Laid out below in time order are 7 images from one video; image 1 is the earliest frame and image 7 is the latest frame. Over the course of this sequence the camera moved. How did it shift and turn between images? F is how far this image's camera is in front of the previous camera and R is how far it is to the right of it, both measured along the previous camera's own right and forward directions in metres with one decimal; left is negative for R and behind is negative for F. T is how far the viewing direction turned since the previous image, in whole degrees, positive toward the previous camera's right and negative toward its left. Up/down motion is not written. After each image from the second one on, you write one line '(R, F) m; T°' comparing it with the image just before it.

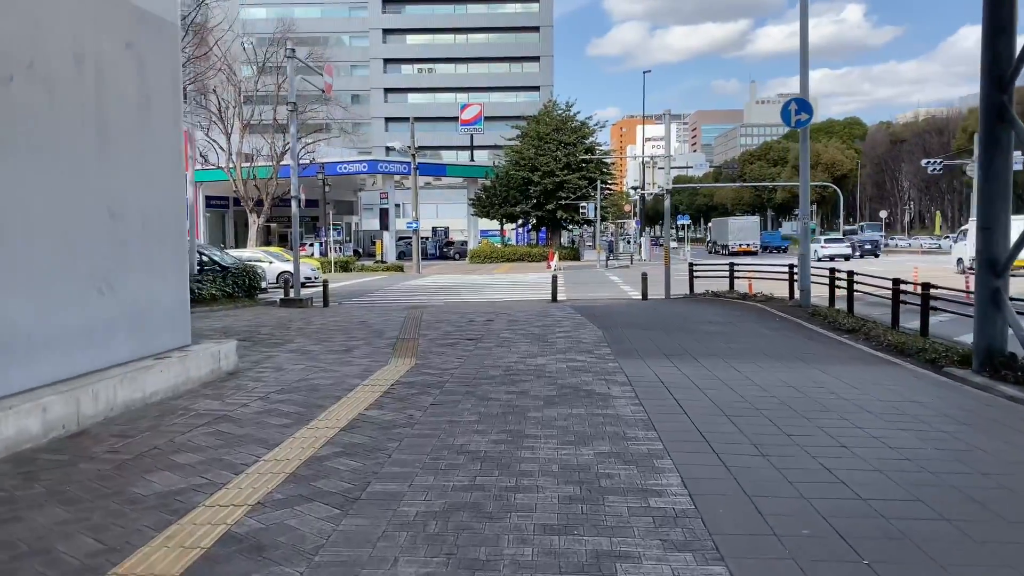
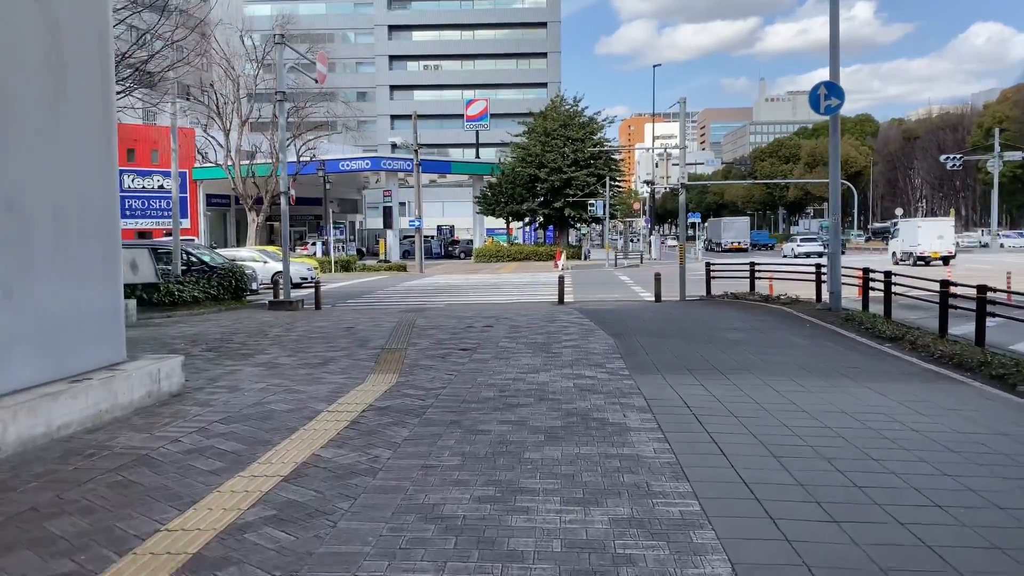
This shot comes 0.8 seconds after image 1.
(+0.1, +1.5) m; -1°
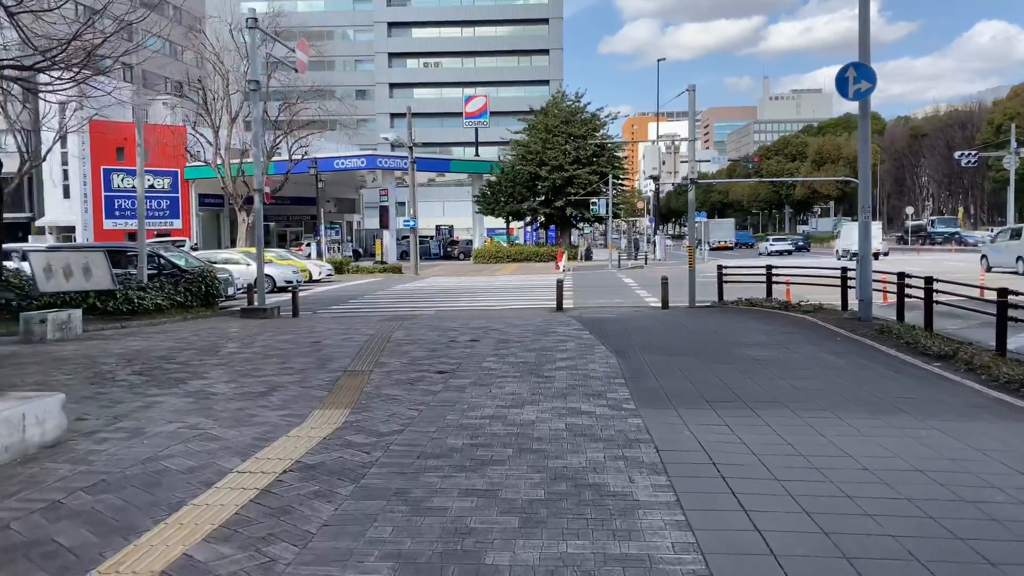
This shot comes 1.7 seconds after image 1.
(+0.2, +1.8) m; 0°
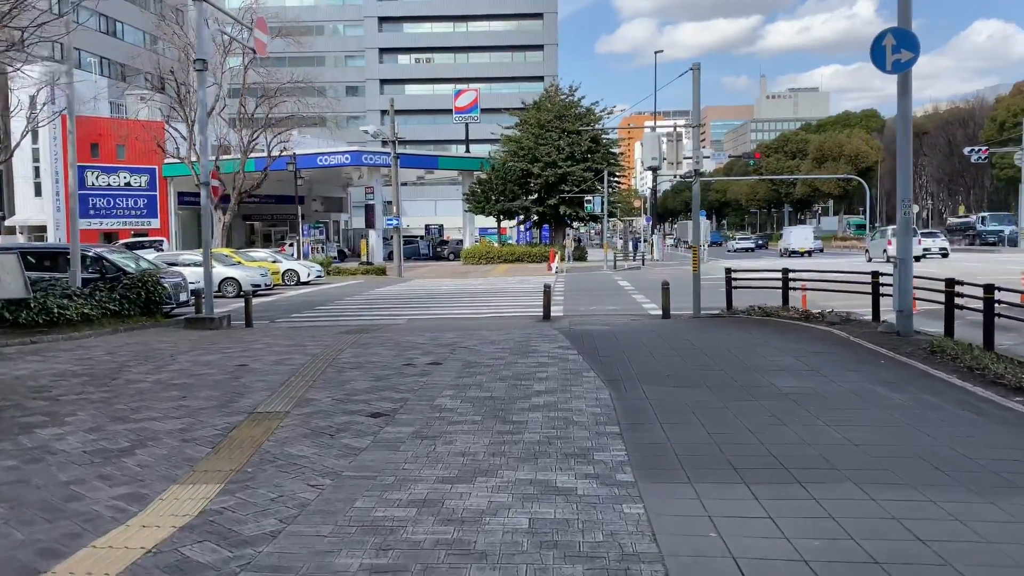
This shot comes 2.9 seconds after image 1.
(+0.3, +2.3) m; 0°
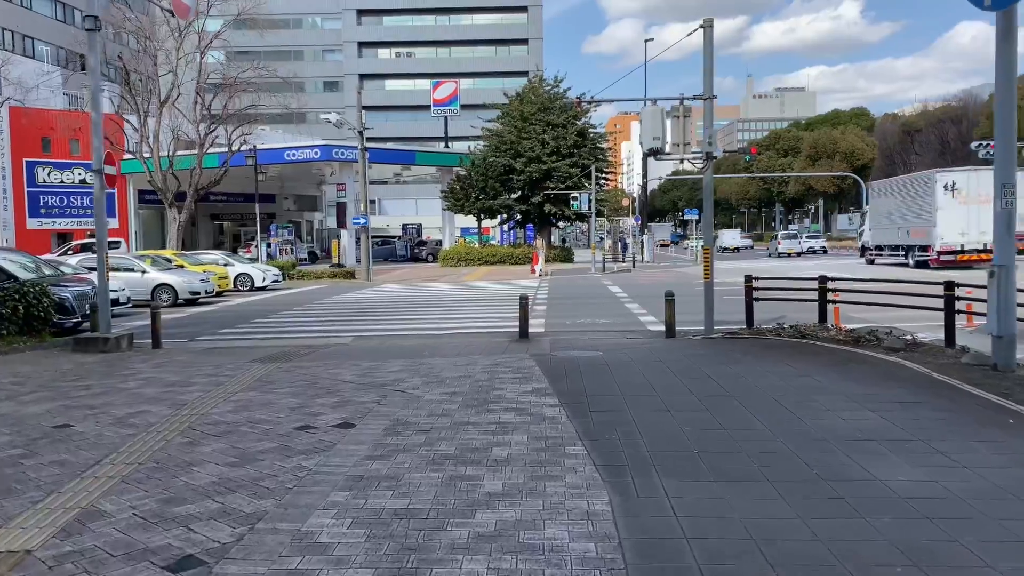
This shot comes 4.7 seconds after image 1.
(+0.3, +3.3) m; +1°
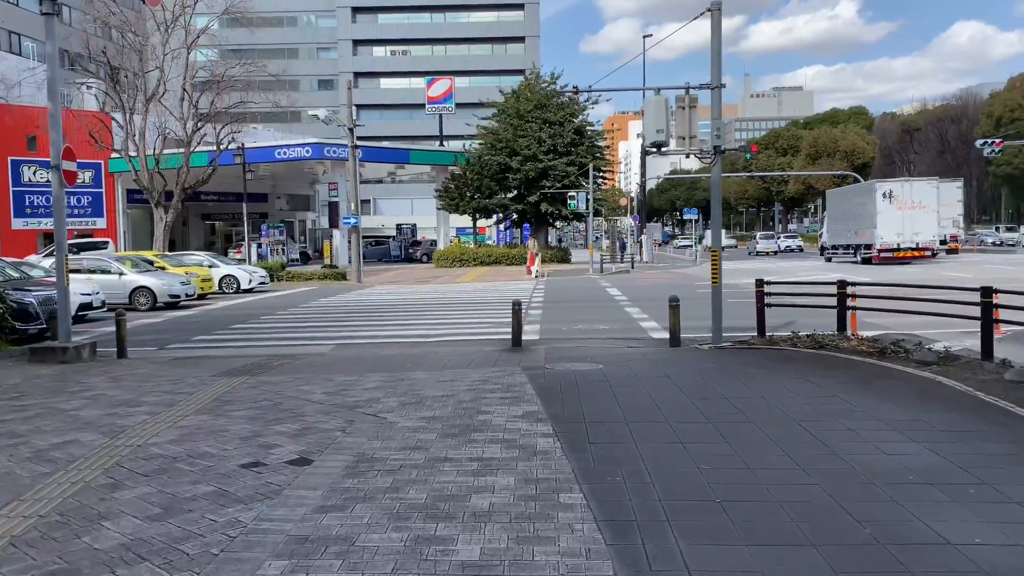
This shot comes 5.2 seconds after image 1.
(+0.1, +1.0) m; 0°
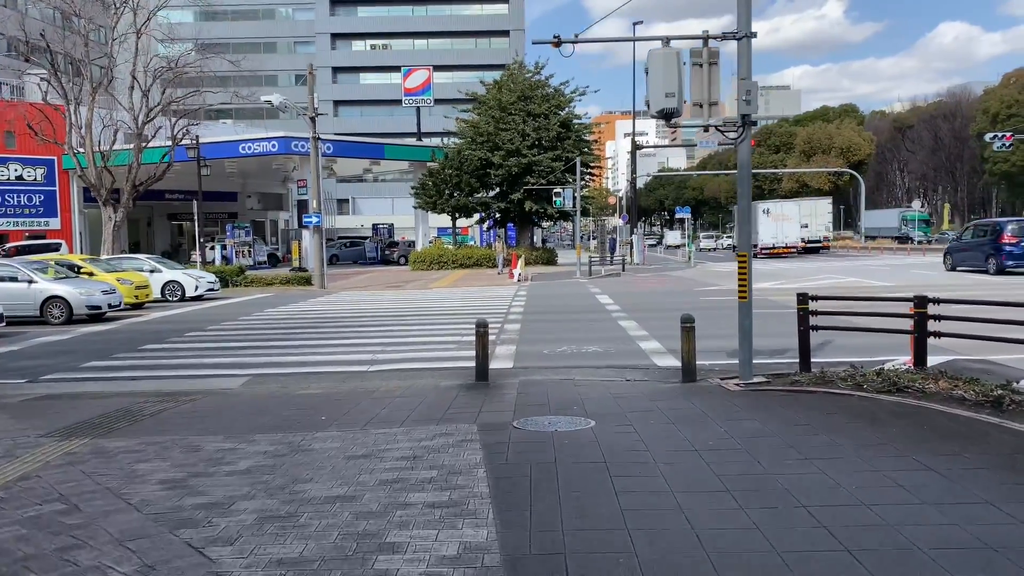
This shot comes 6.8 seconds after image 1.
(+0.3, +3.1) m; +1°
